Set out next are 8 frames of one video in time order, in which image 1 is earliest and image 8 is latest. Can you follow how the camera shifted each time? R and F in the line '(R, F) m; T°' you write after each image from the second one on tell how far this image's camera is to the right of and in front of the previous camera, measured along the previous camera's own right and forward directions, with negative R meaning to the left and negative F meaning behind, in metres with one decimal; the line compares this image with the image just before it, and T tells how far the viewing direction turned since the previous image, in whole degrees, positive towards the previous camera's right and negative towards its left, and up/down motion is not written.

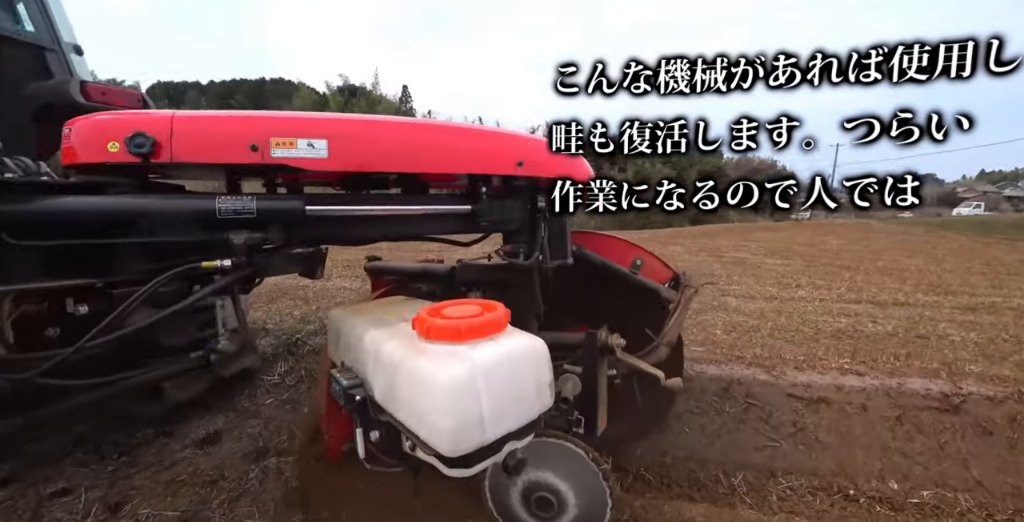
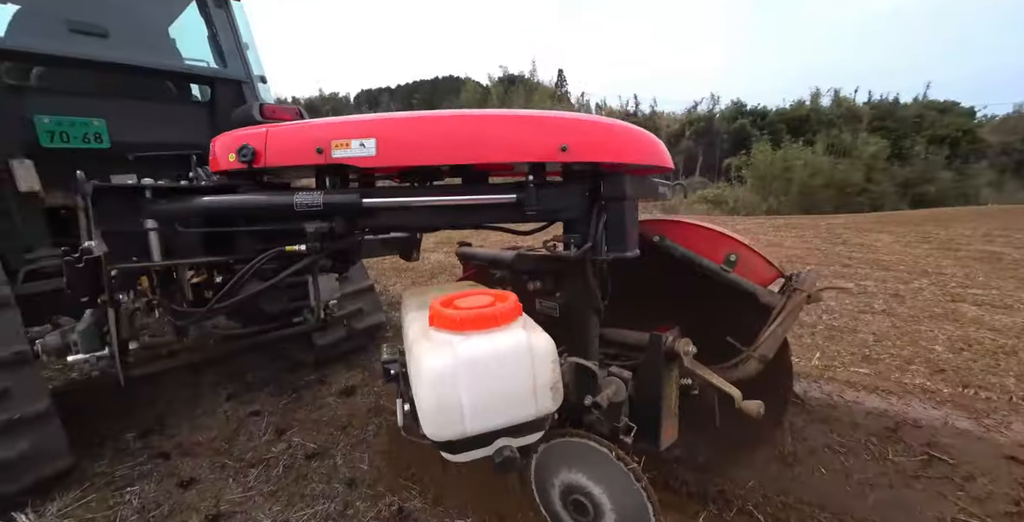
(+0.2, +0.1) m; -20°
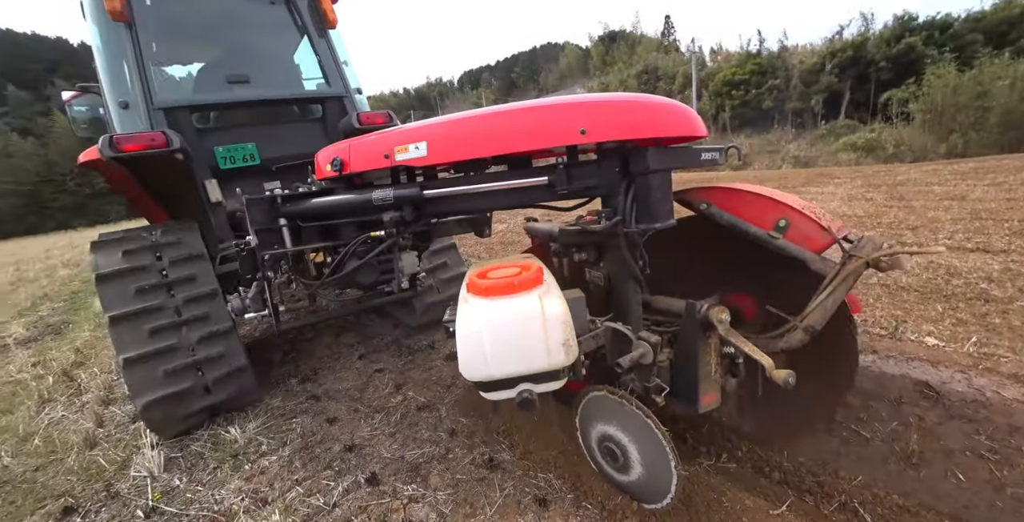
(+0.1, -0.1) m; -15°
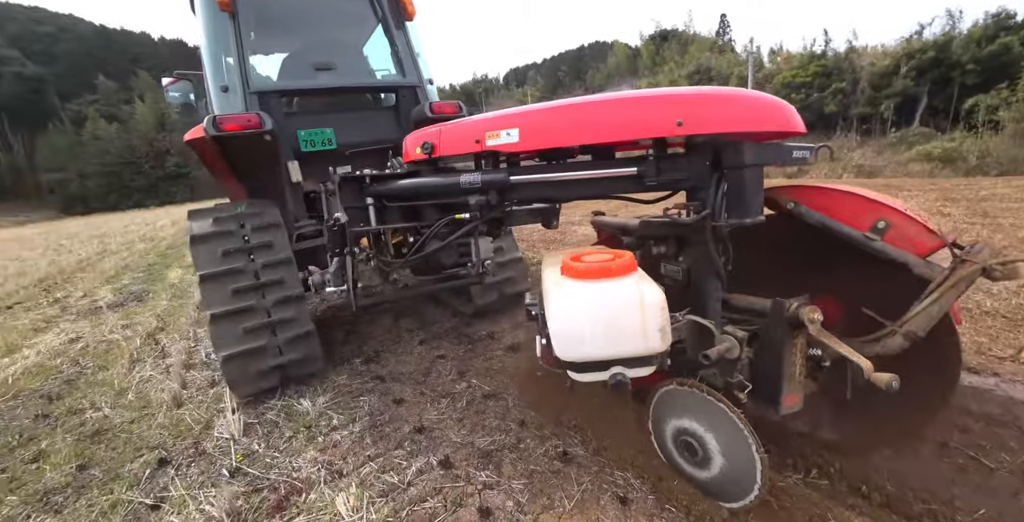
(-0.2, 0.0) m; -5°
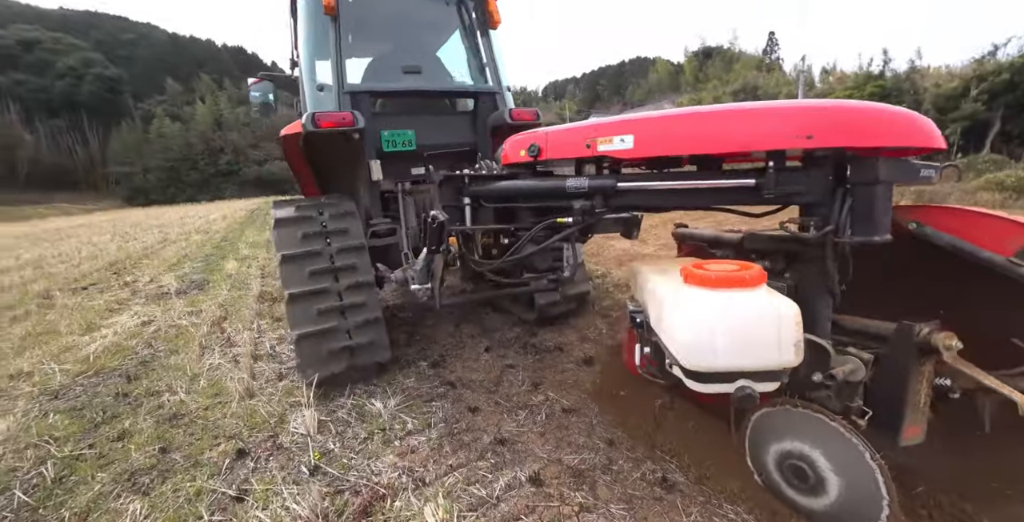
(-0.3, +0.1) m; -4°
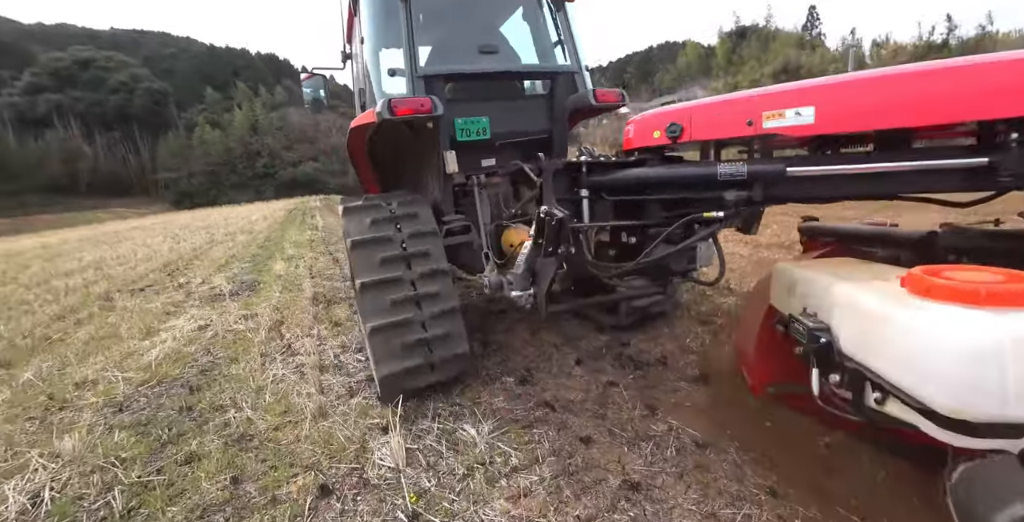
(-0.3, +0.3) m; -4°
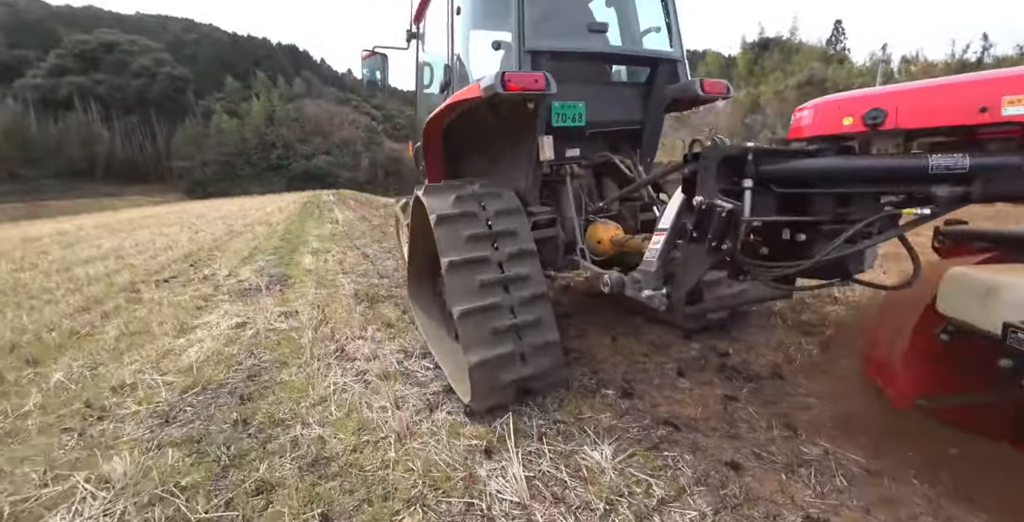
(-0.5, +0.3) m; 0°
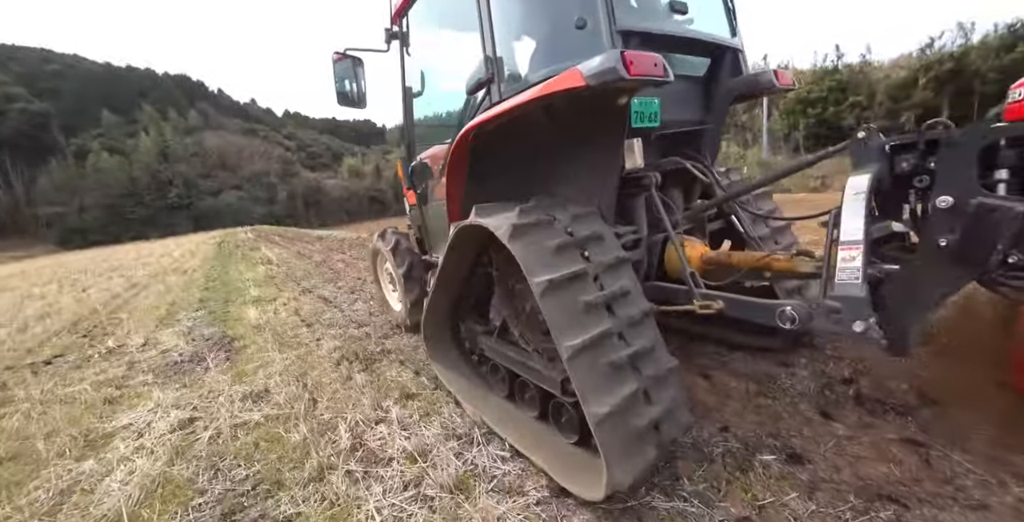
(-0.6, +0.6) m; +10°
